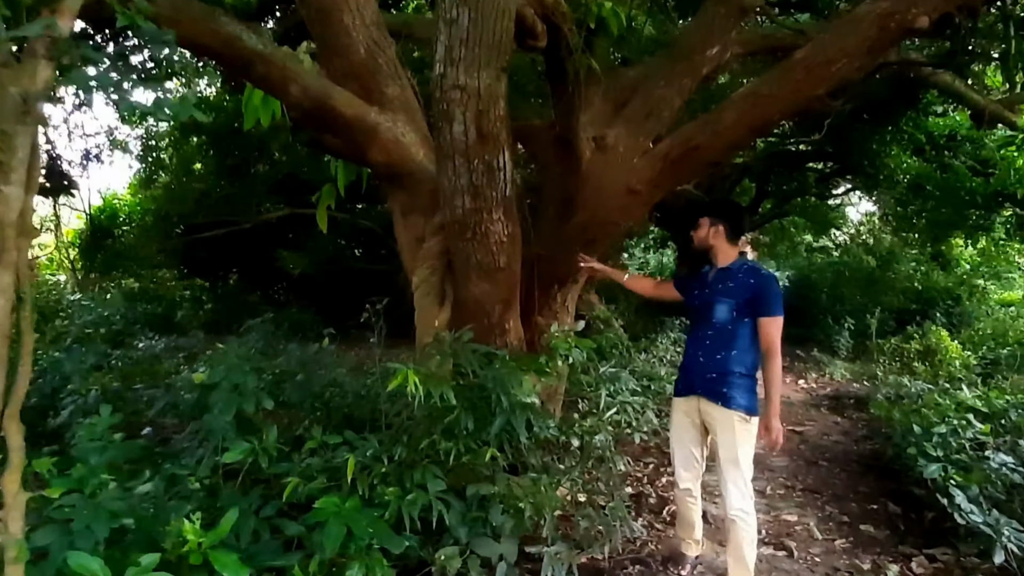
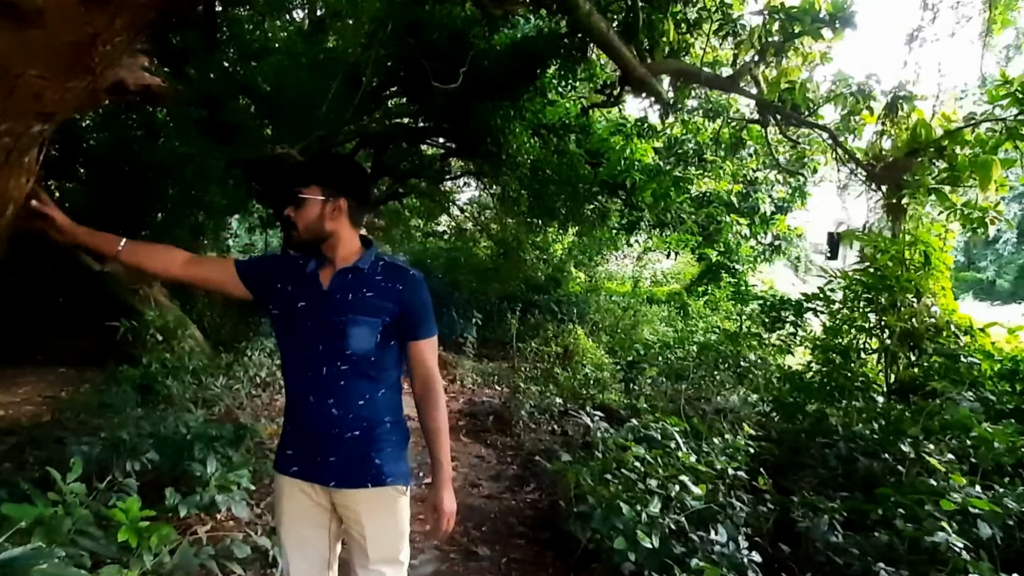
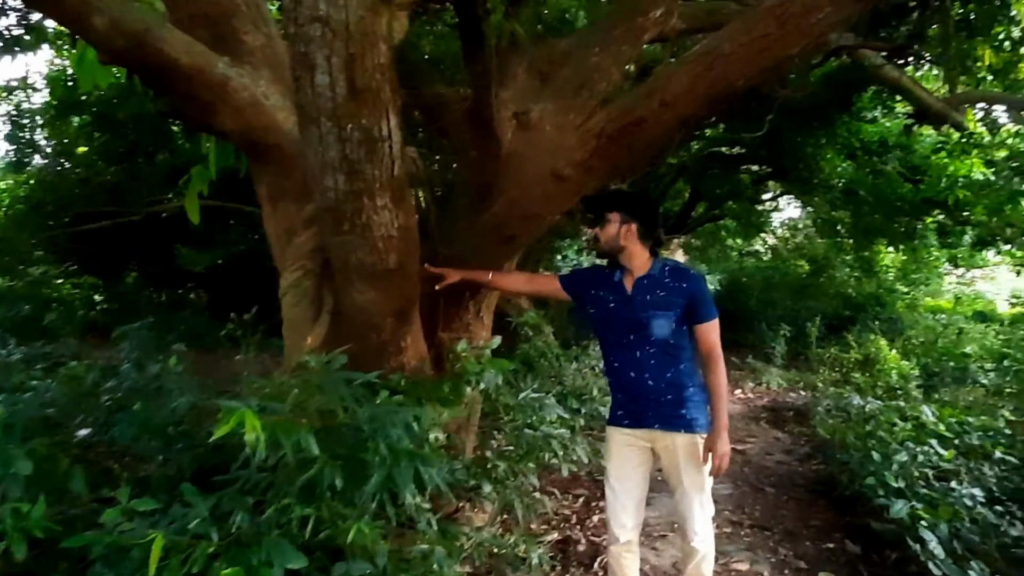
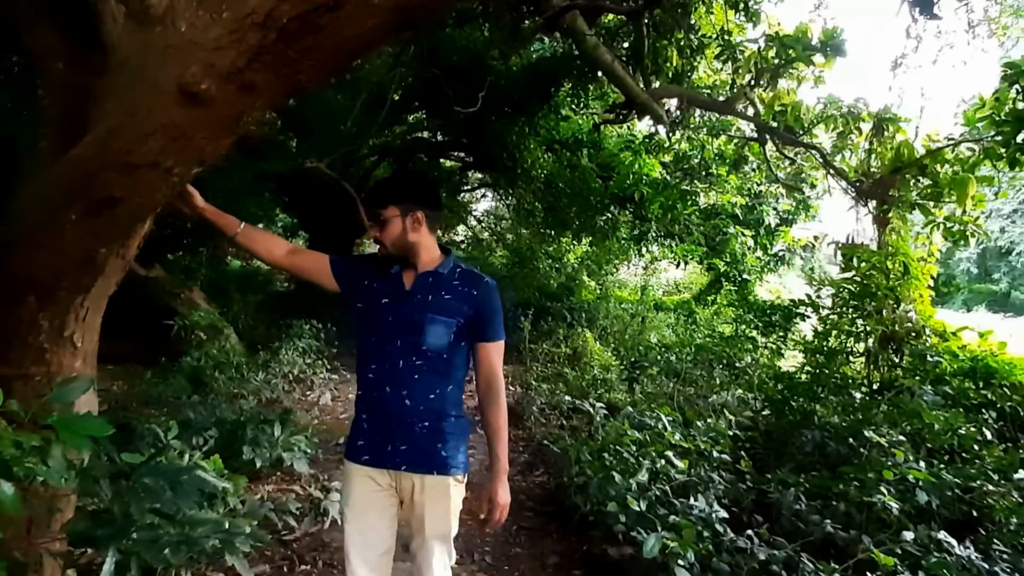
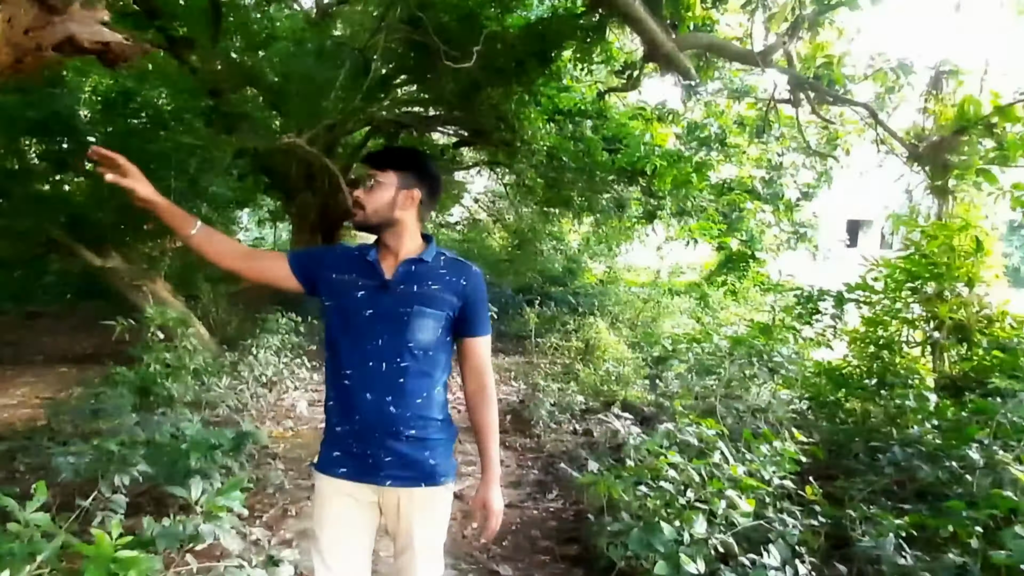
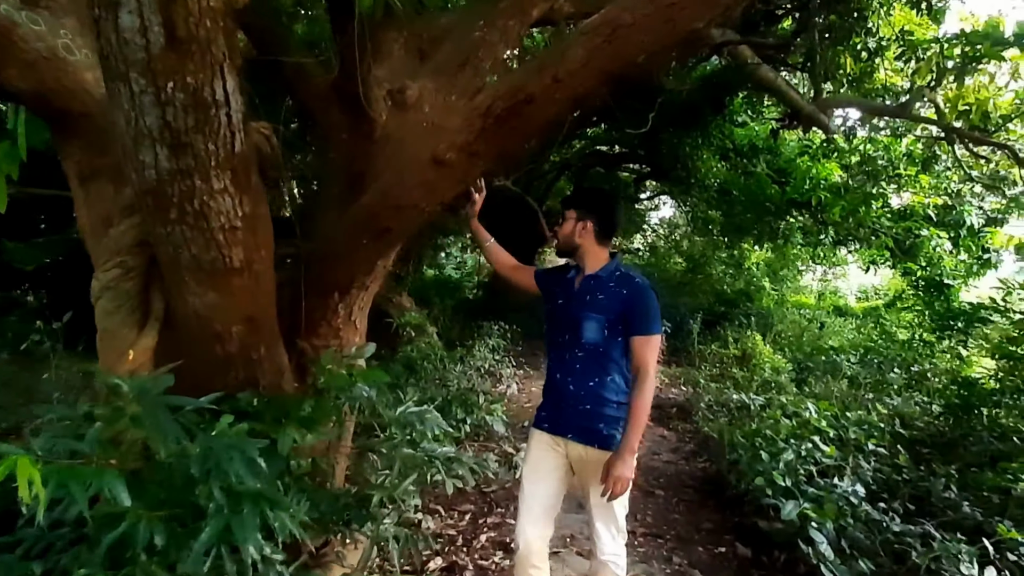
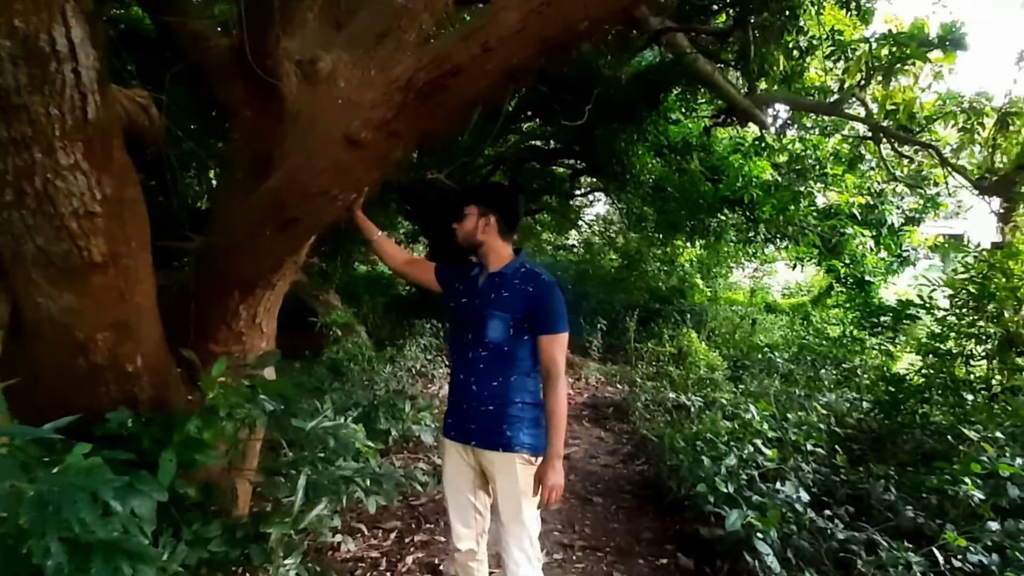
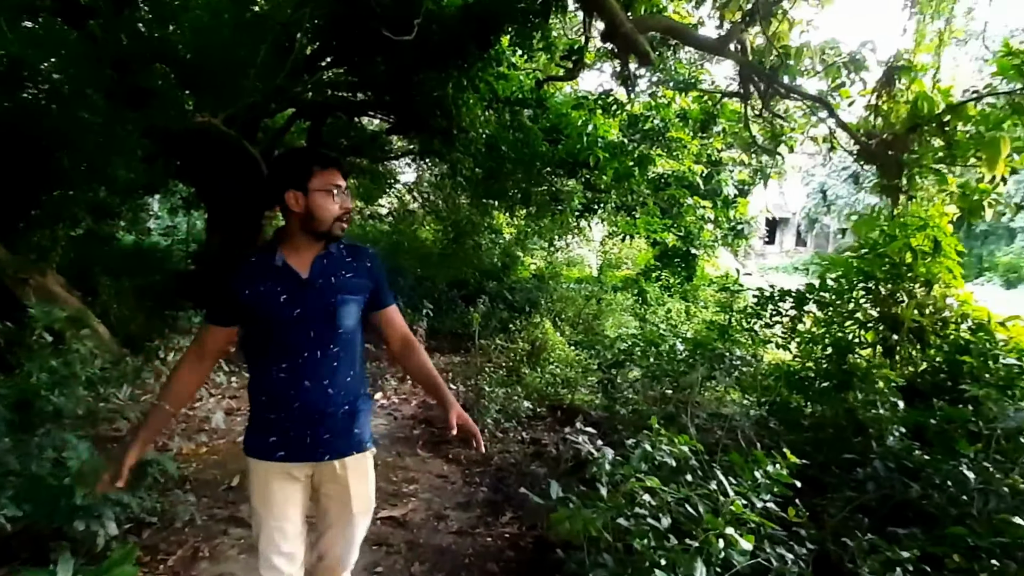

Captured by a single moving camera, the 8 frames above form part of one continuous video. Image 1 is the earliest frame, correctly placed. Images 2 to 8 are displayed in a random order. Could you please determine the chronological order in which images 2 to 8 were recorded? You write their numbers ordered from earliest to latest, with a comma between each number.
3, 6, 7, 4, 2, 5, 8
